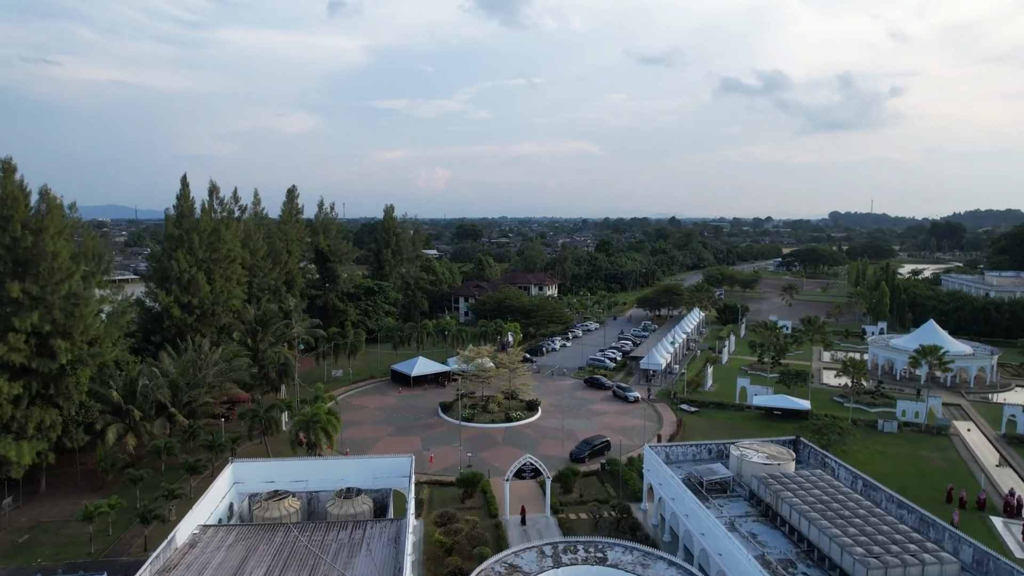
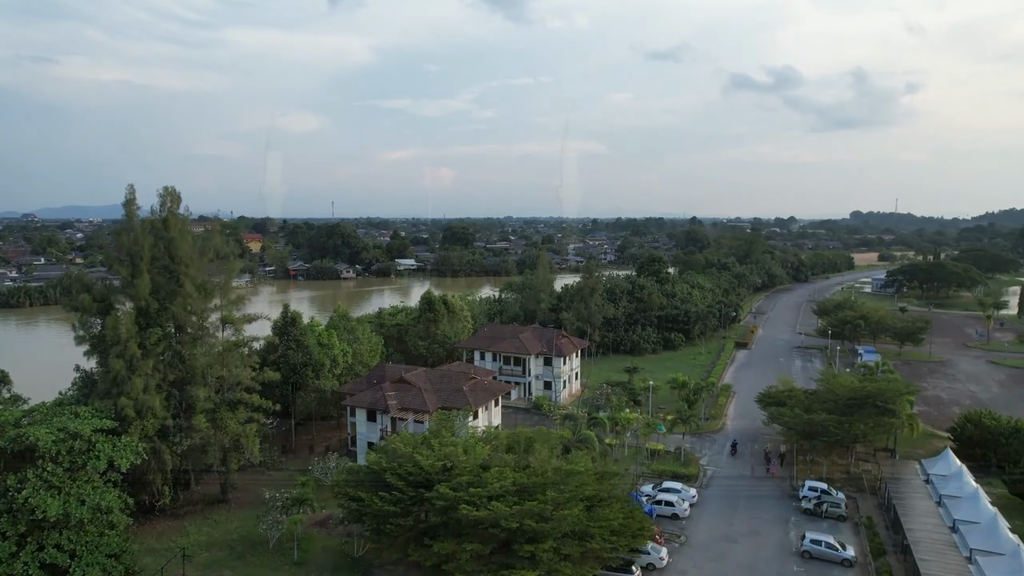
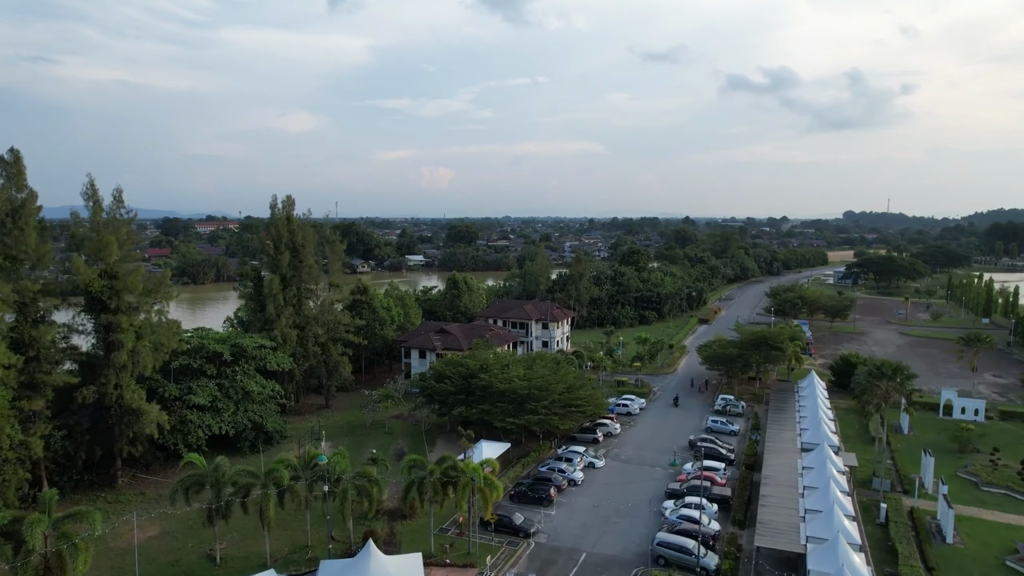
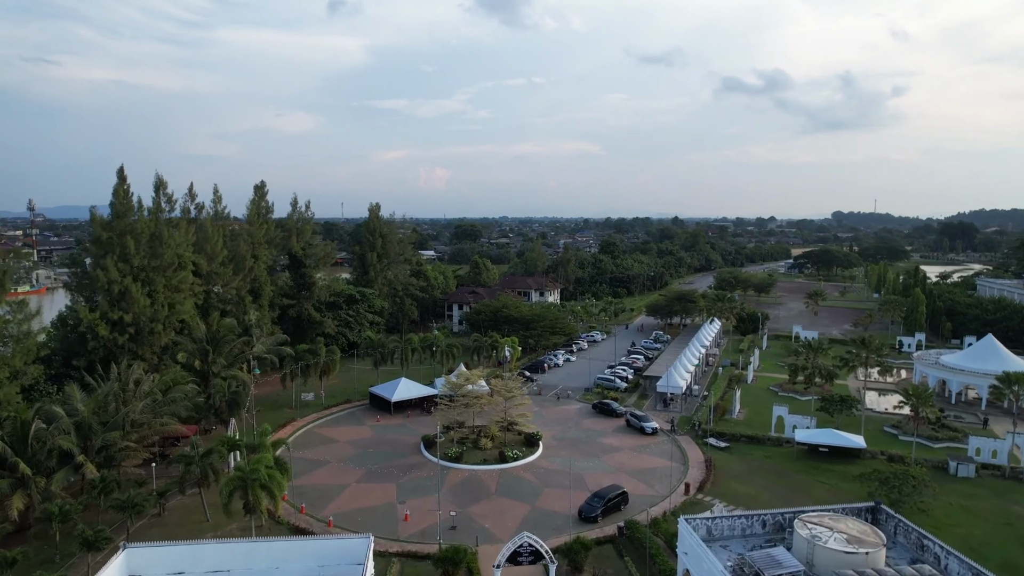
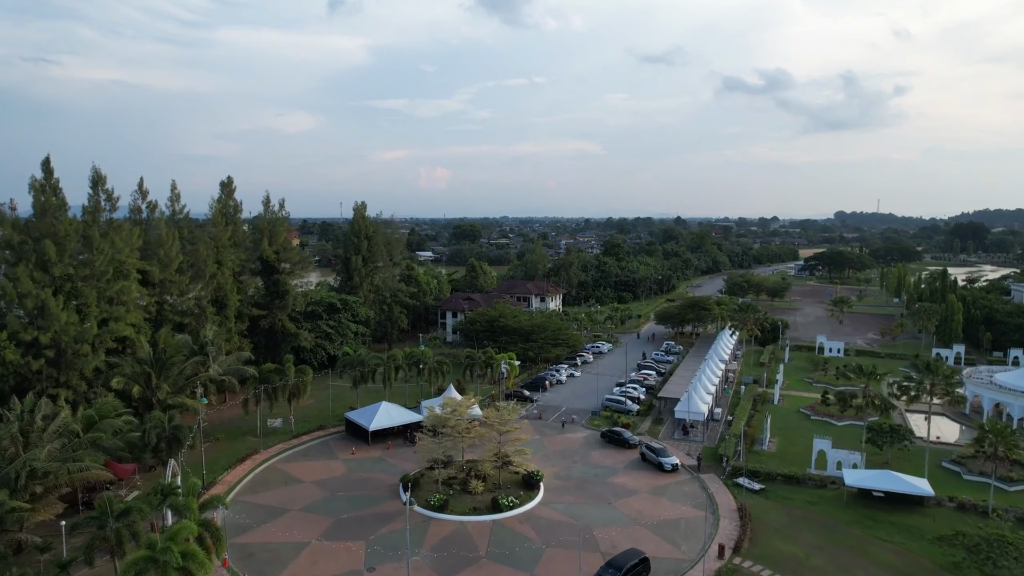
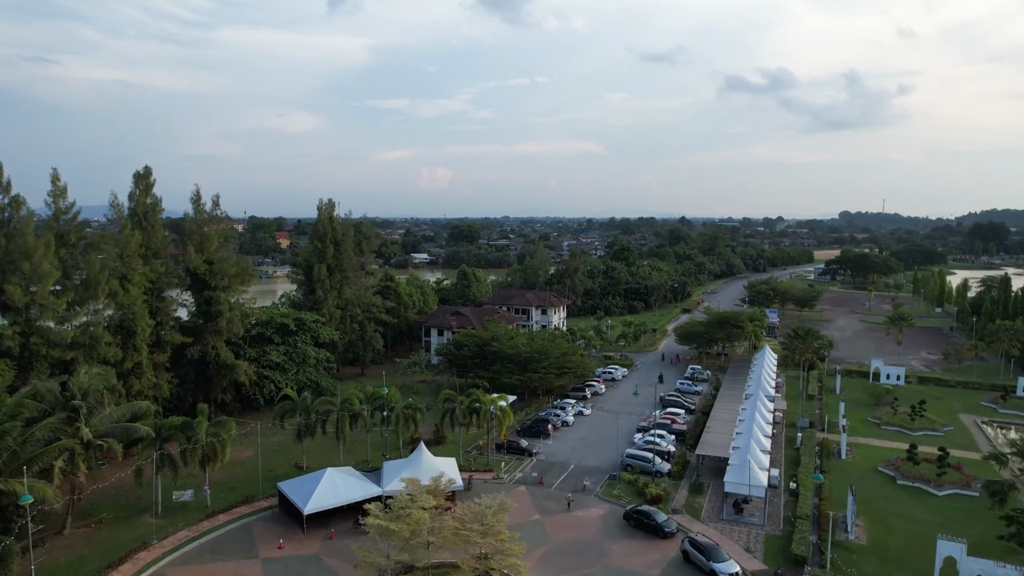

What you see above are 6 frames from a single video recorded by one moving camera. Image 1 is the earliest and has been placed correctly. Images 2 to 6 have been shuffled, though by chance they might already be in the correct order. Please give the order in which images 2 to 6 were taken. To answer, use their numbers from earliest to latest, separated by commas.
4, 5, 6, 3, 2
